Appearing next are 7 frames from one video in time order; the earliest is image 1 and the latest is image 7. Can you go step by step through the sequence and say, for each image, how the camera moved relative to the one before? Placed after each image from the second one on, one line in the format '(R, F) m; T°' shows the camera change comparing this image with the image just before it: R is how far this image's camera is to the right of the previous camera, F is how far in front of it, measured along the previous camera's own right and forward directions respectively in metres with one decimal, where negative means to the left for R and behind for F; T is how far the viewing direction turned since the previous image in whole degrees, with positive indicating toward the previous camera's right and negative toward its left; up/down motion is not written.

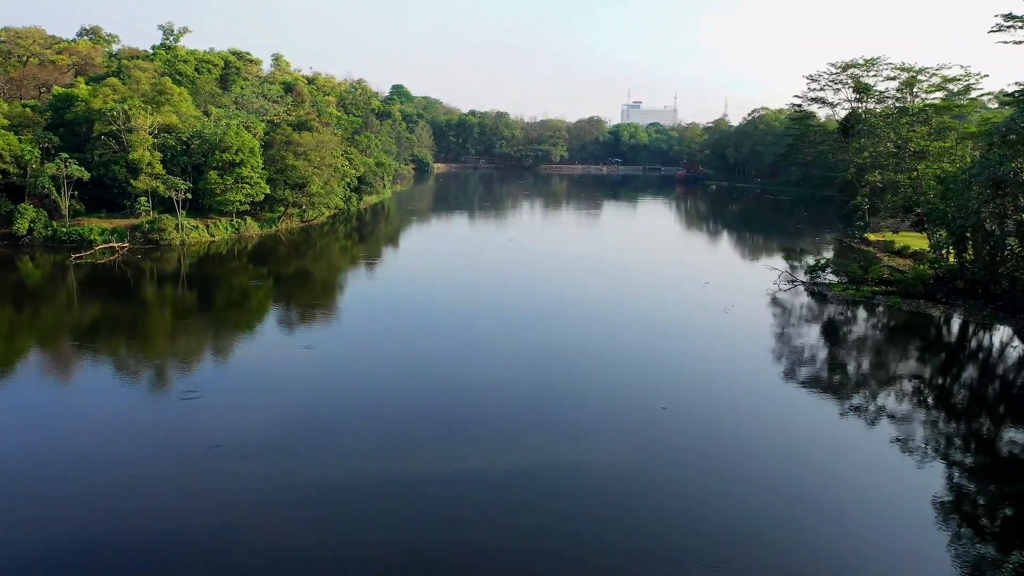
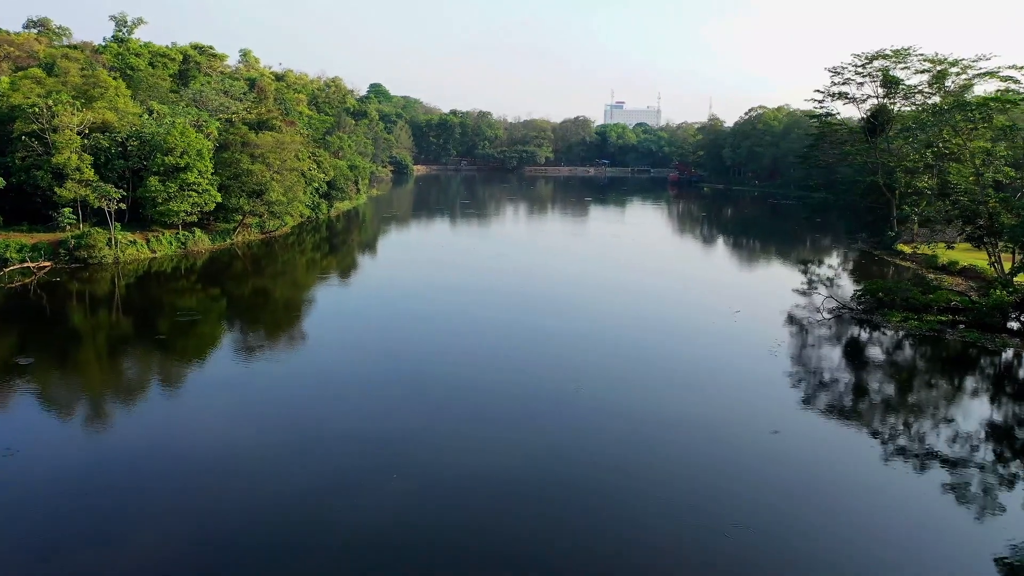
(-0.2, +2.6) m; +2°
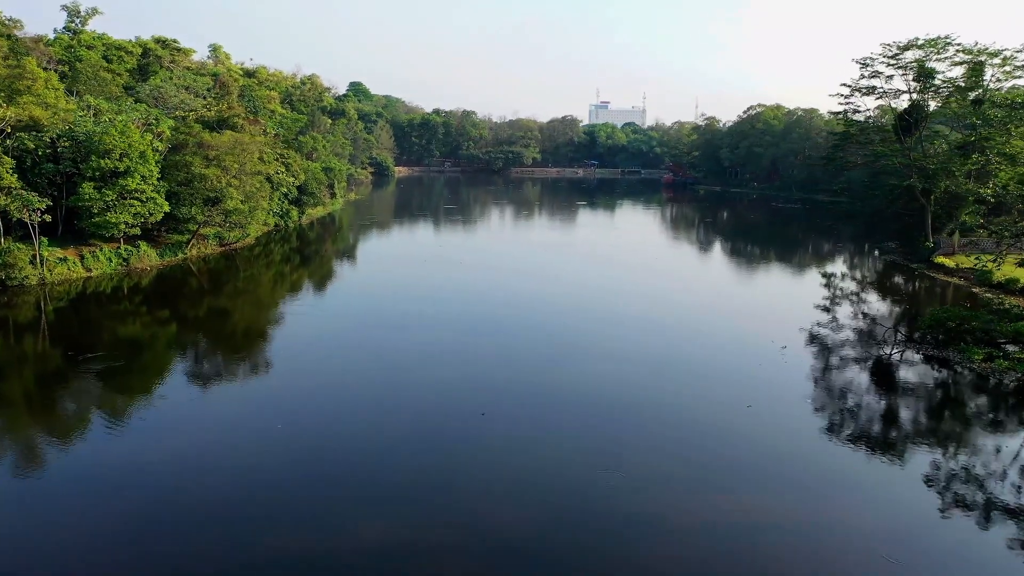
(-0.2, +2.3) m; +1°
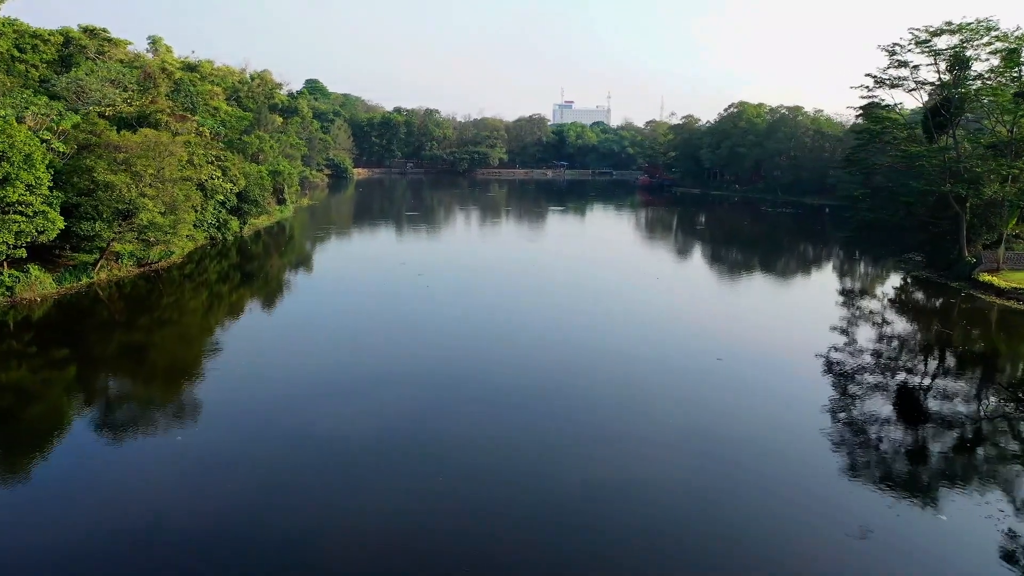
(-0.3, +2.7) m; +3°
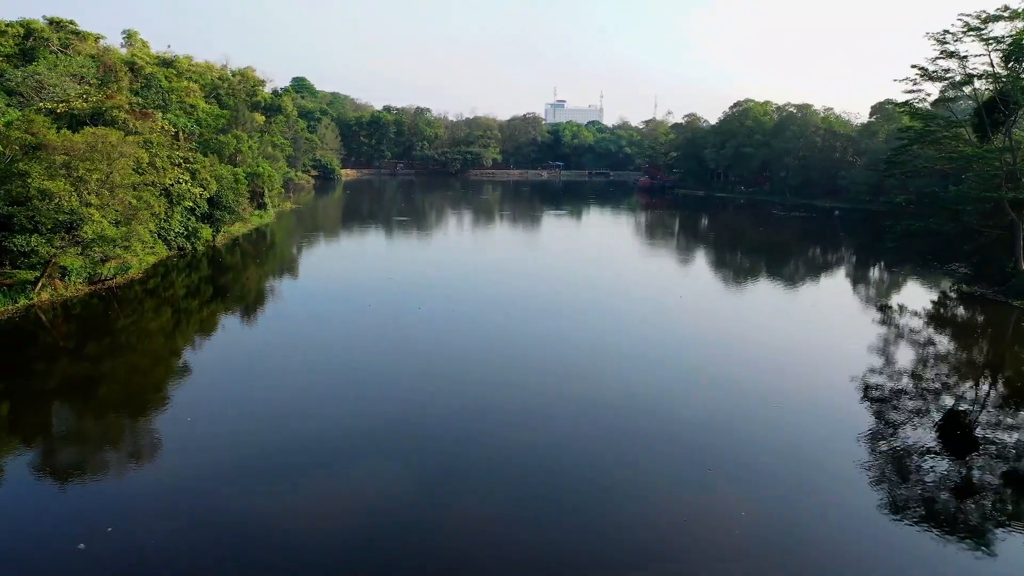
(-0.3, +1.8) m; +1°
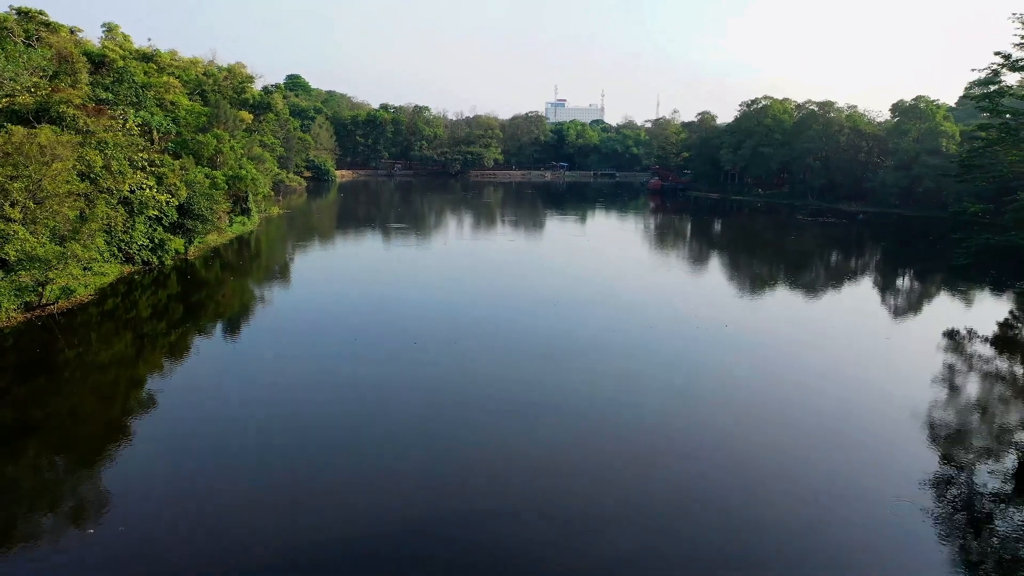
(-0.2, +2.0) m; 0°
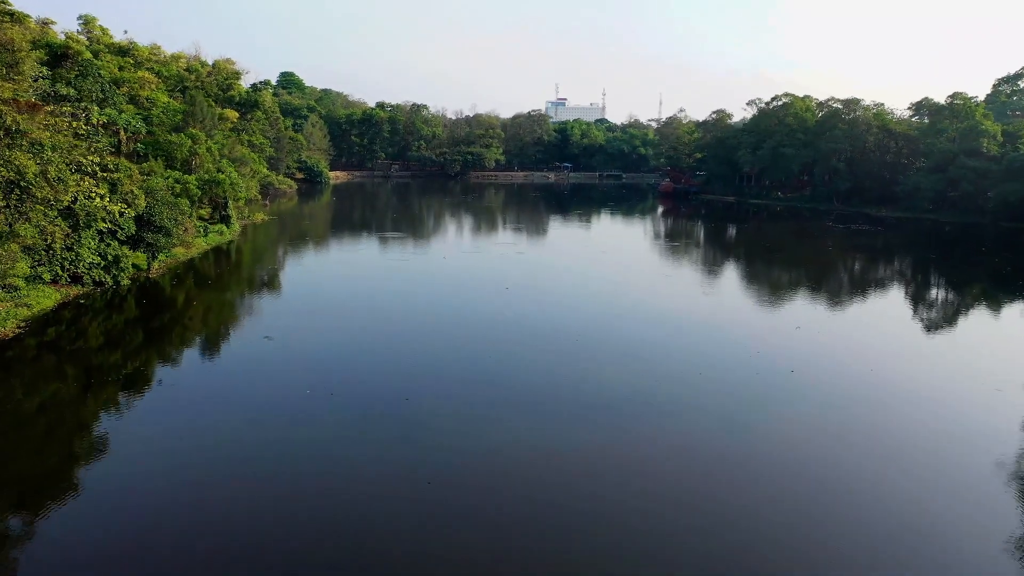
(-0.2, +2.1) m; 0°
